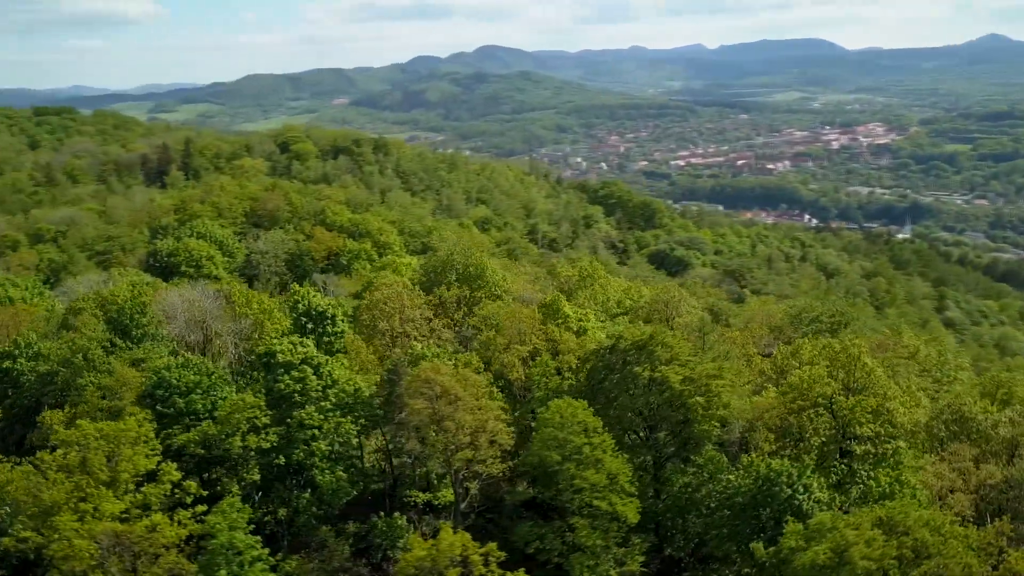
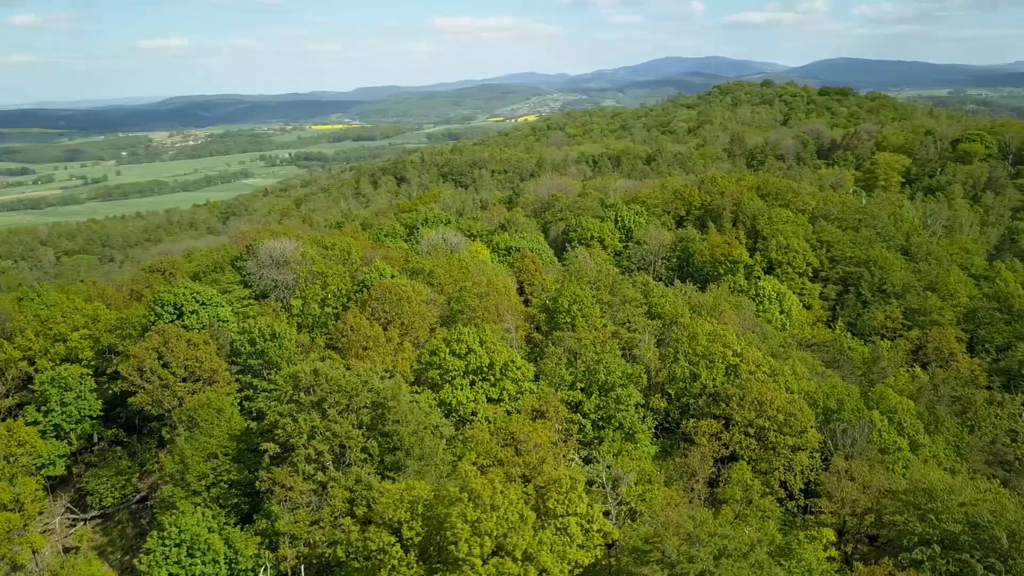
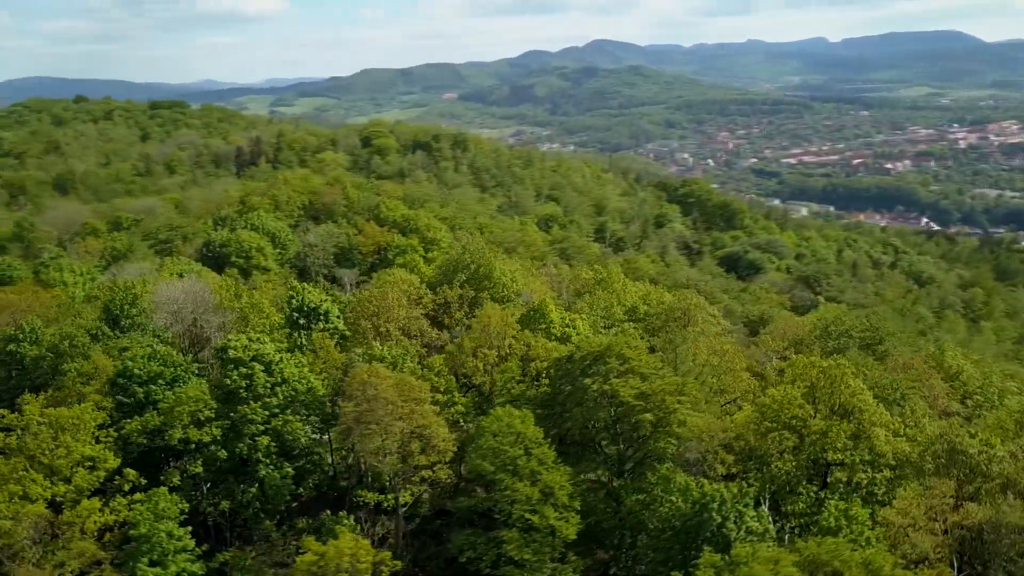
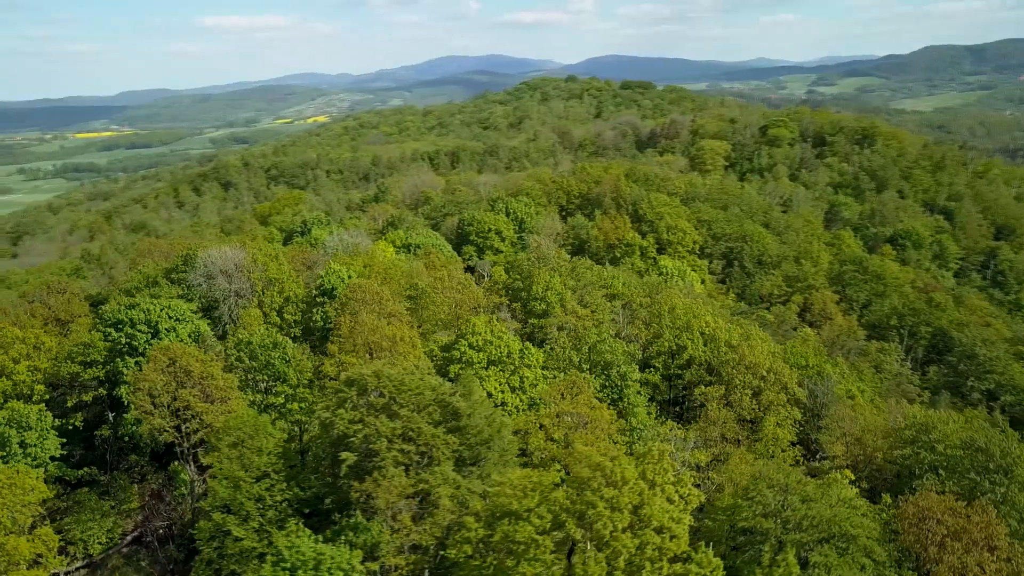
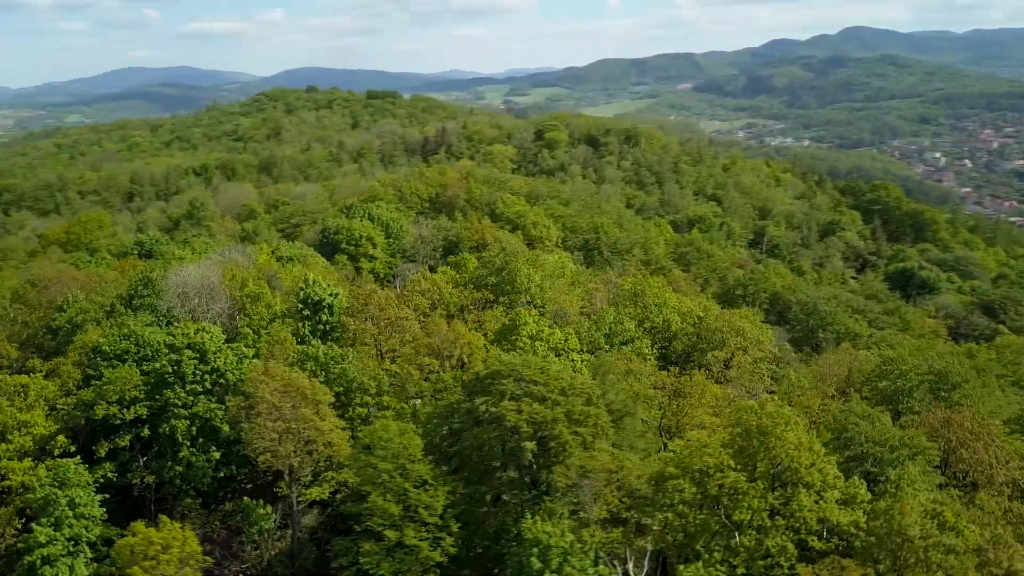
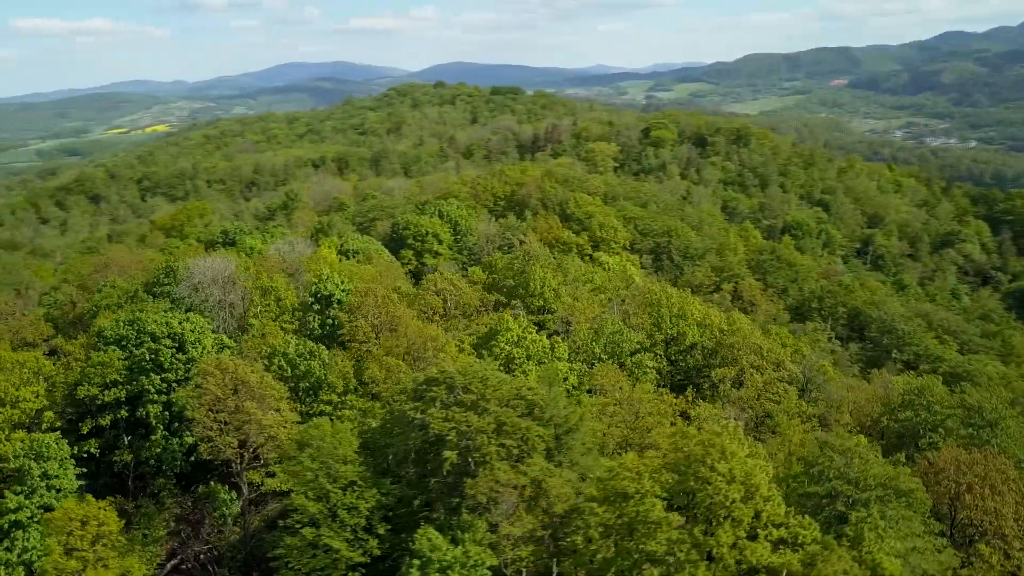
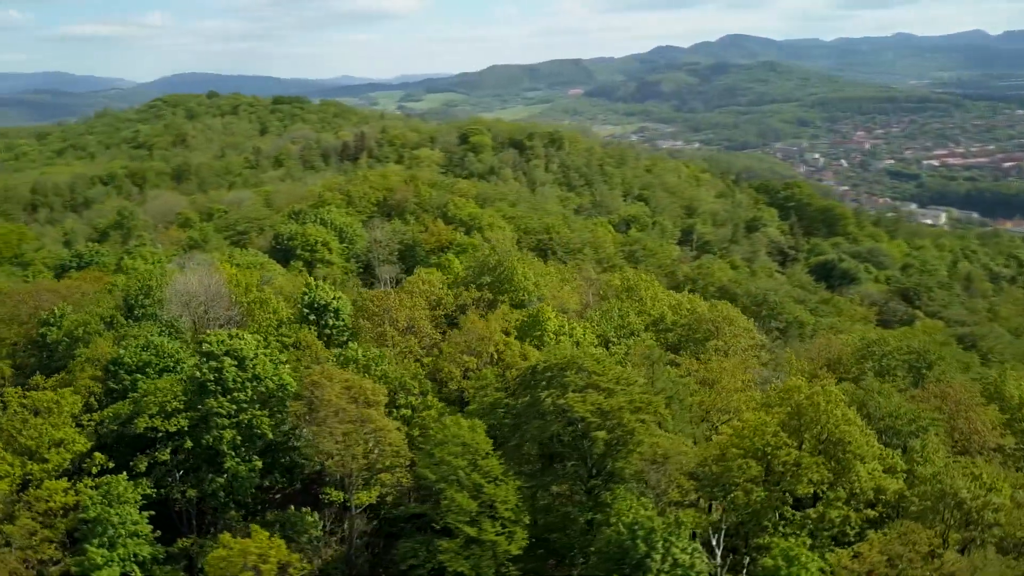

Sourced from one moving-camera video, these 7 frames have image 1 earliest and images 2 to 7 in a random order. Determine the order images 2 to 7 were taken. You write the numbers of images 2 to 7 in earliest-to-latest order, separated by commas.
3, 7, 5, 6, 4, 2
